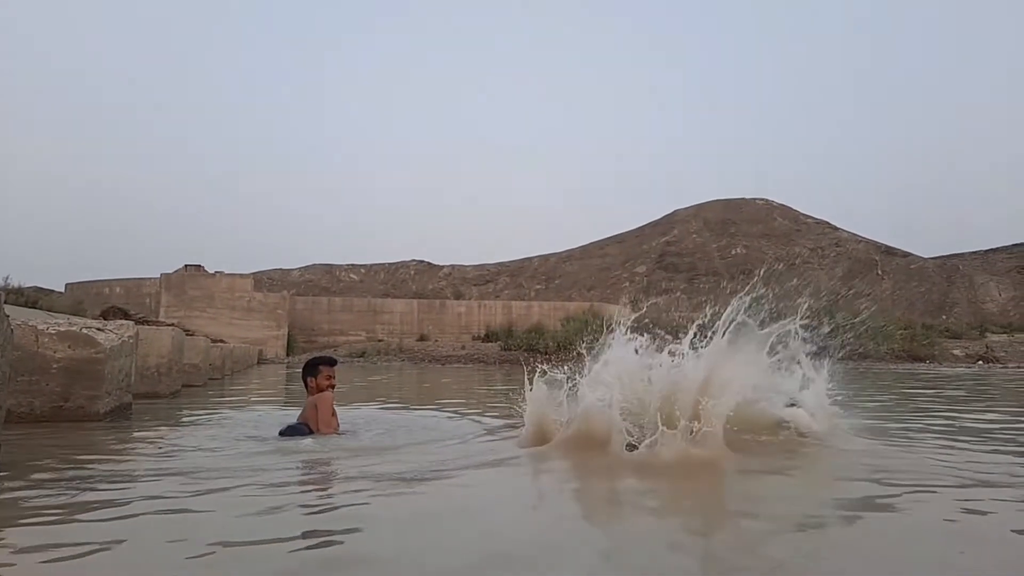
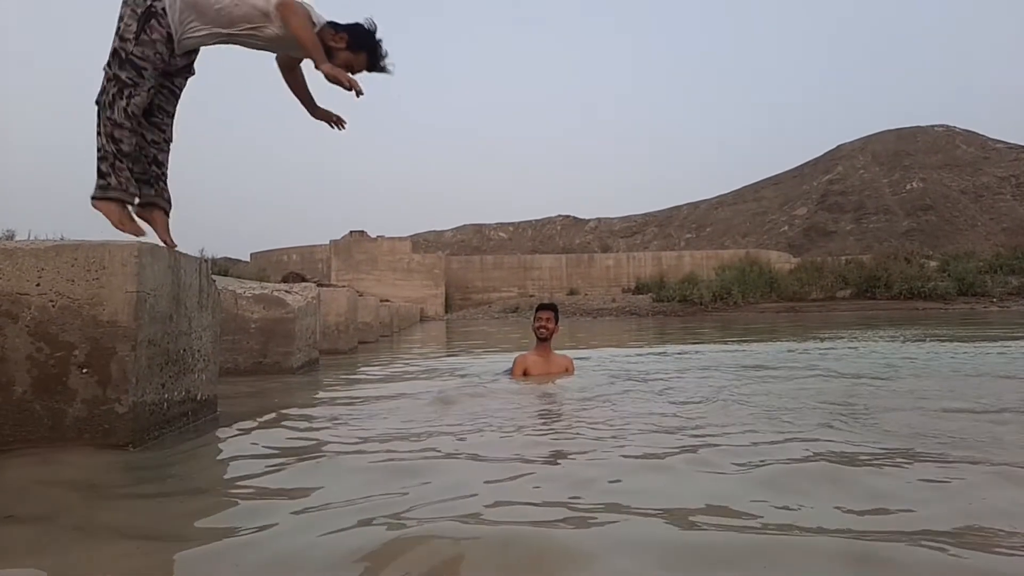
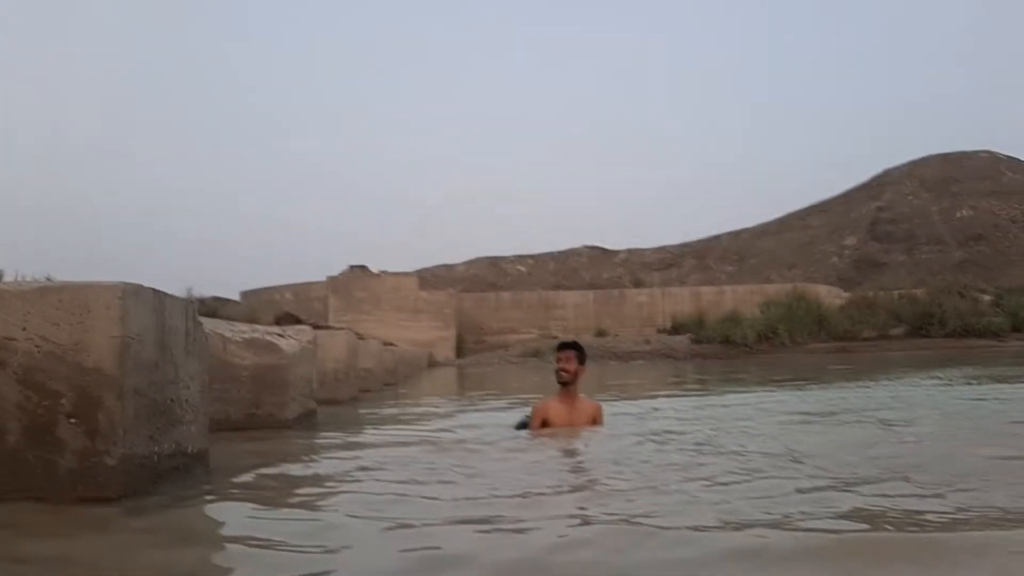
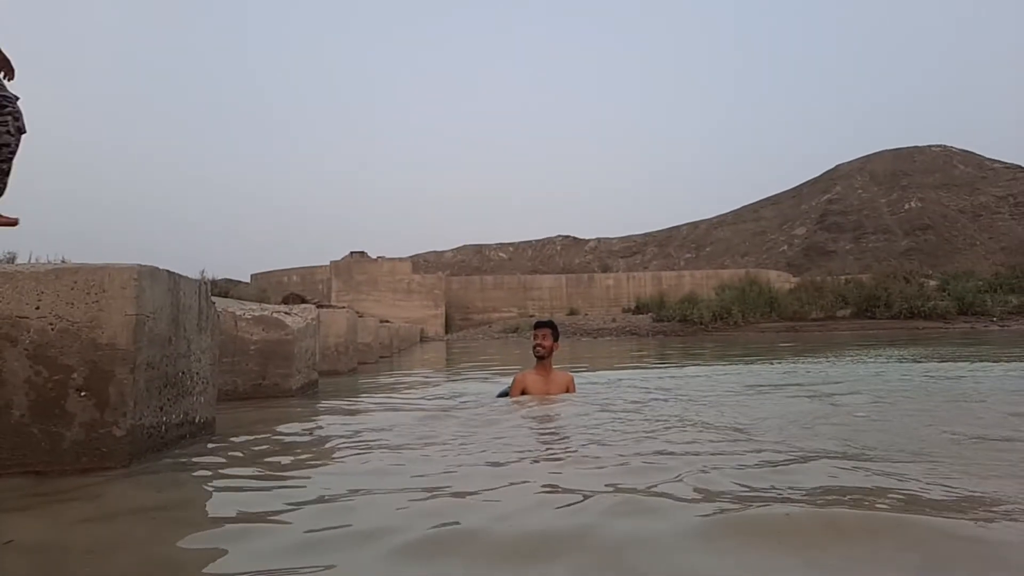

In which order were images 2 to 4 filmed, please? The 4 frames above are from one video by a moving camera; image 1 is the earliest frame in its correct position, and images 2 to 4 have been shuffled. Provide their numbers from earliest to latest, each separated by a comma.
3, 4, 2
